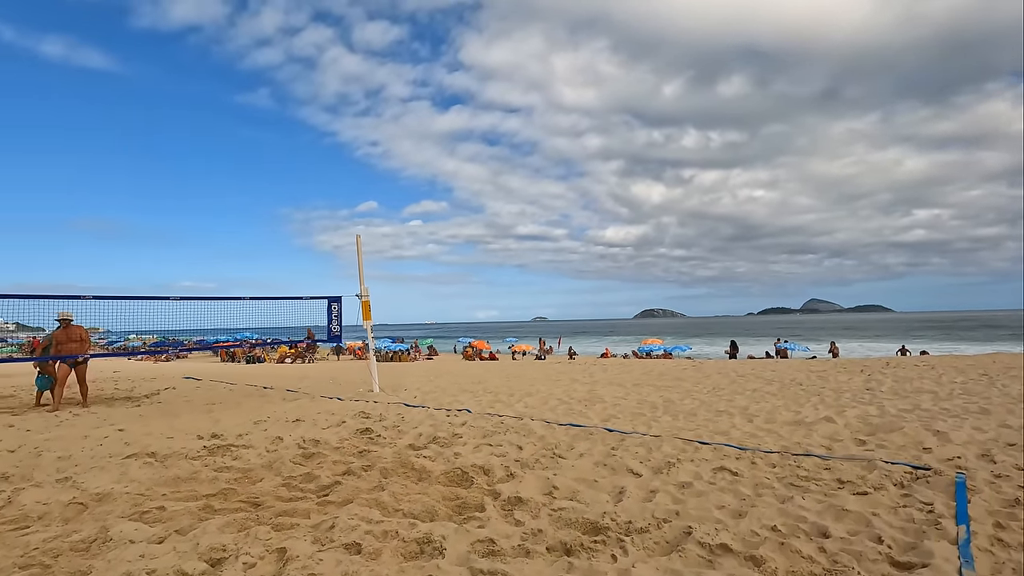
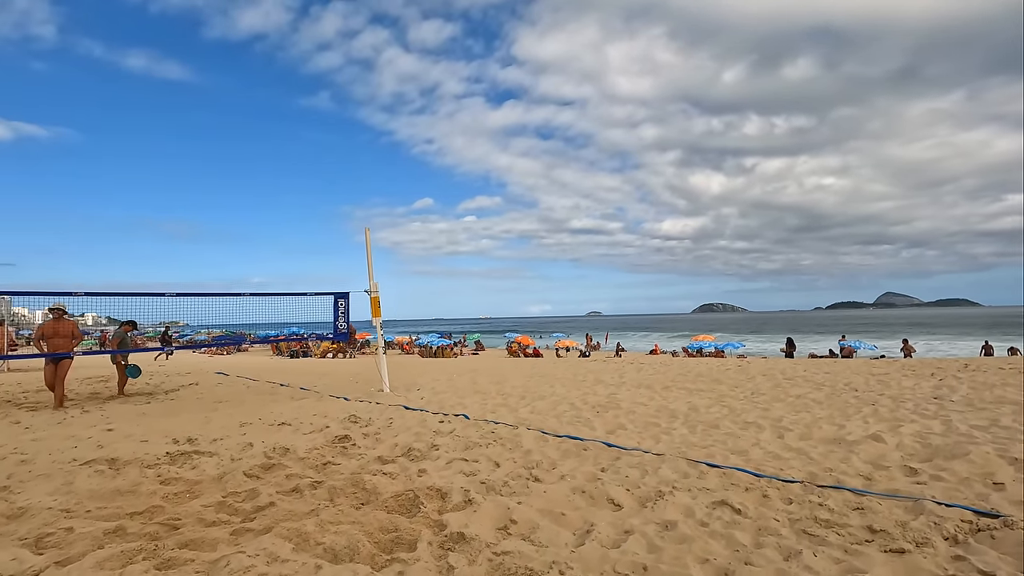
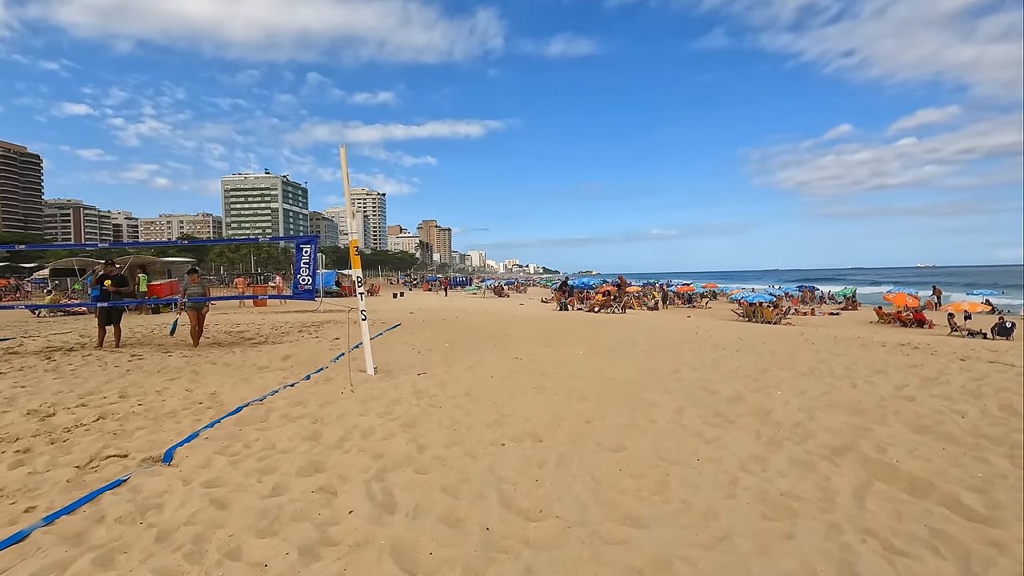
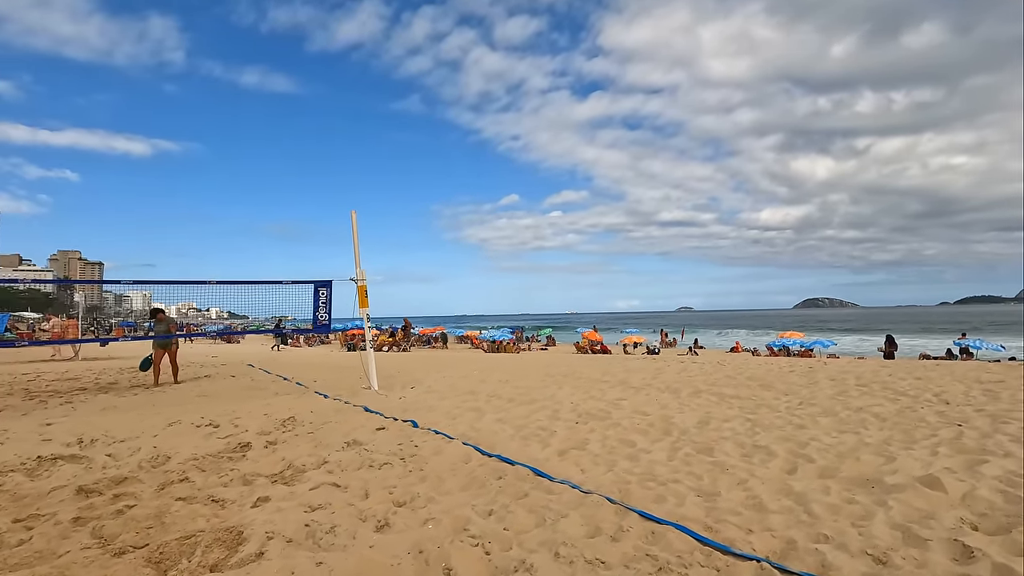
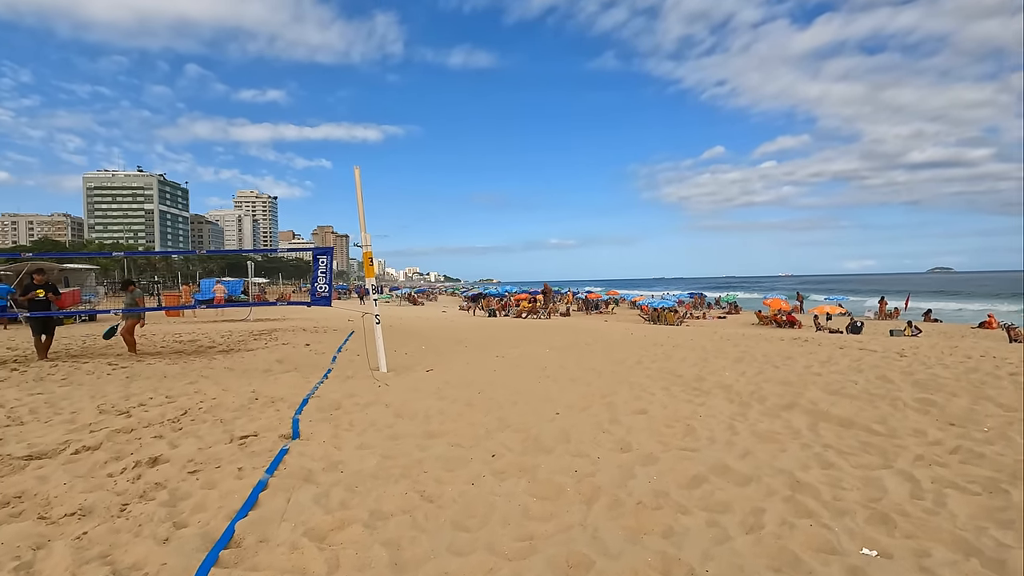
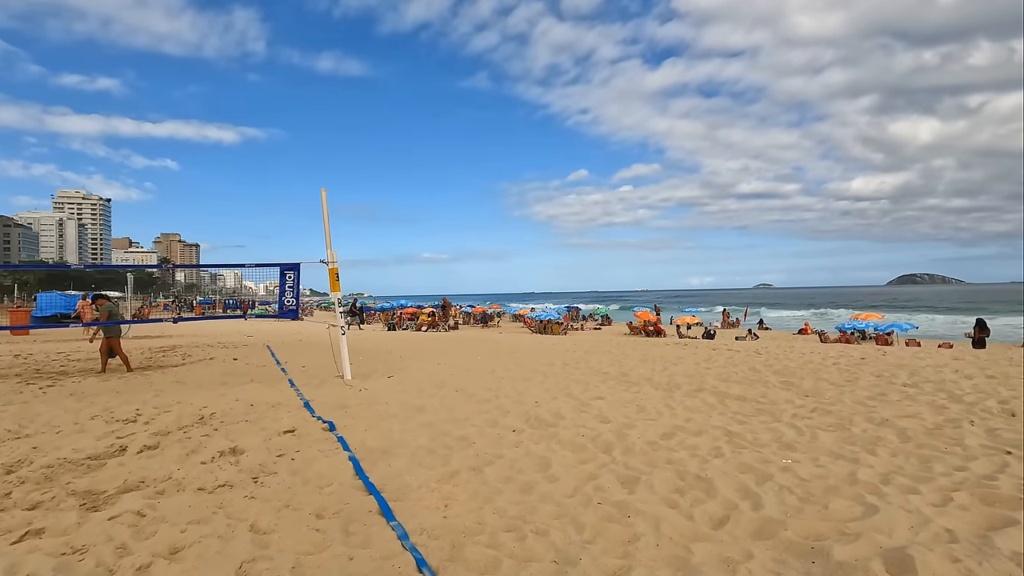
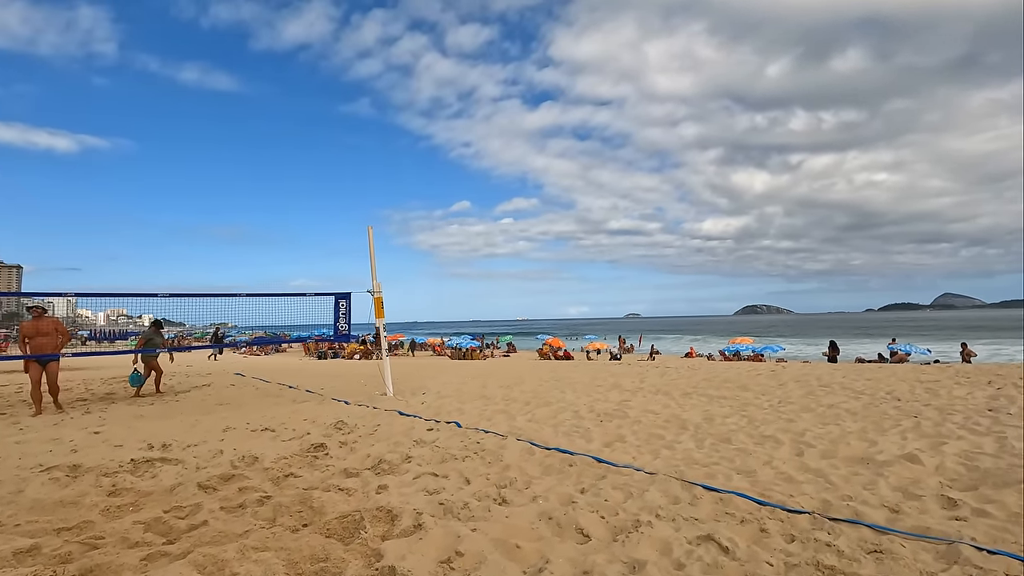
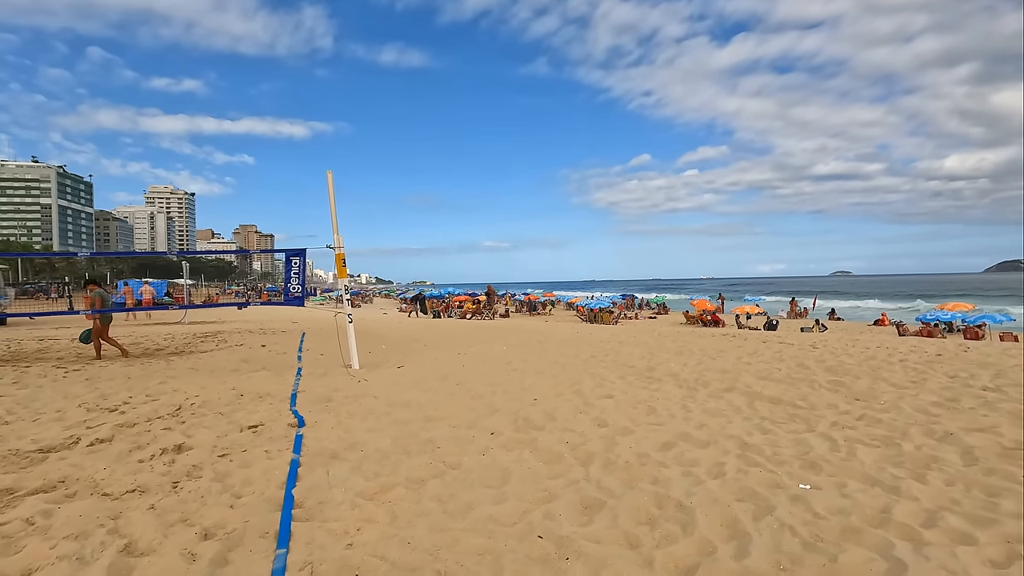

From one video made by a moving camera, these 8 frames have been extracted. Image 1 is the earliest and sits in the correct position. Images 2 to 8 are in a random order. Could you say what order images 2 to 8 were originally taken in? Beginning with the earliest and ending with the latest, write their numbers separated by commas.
2, 7, 4, 6, 8, 5, 3
